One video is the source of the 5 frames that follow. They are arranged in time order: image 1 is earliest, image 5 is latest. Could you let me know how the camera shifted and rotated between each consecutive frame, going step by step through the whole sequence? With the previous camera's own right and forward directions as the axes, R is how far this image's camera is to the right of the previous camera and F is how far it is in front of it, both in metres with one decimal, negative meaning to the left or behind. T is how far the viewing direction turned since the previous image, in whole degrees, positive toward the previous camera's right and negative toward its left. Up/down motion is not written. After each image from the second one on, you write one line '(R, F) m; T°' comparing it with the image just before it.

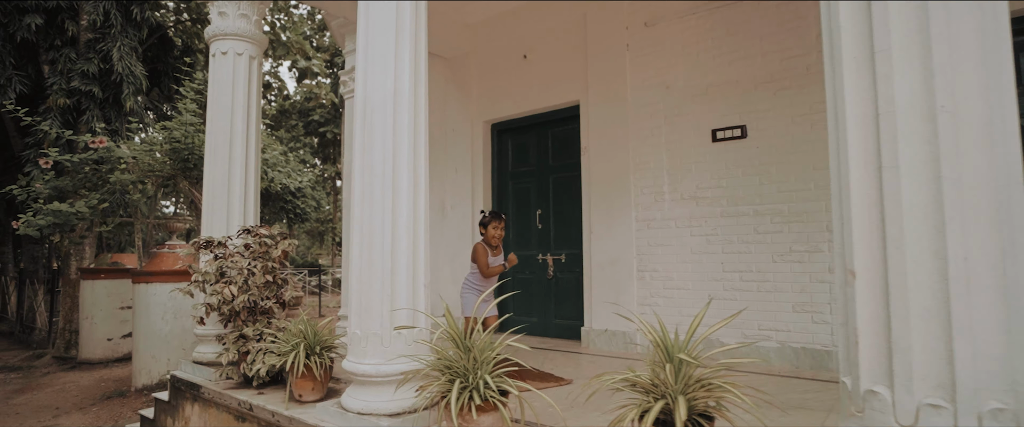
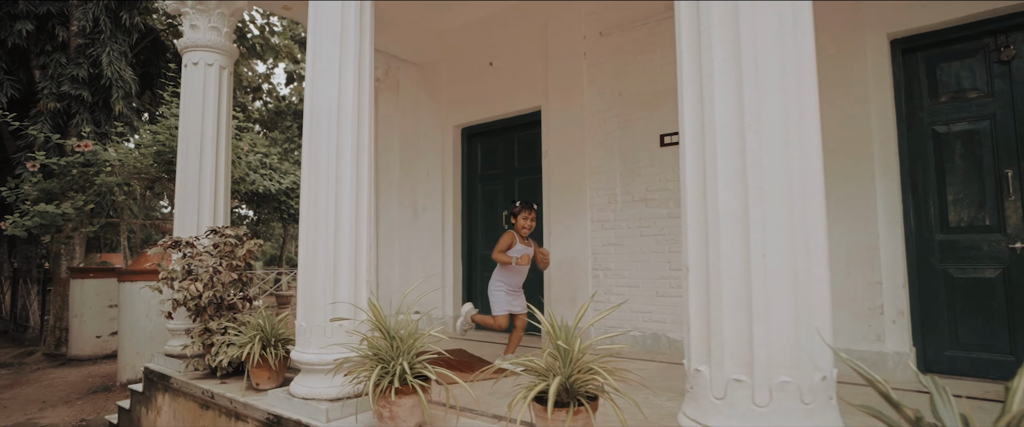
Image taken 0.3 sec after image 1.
(+0.4, -0.2) m; 0°
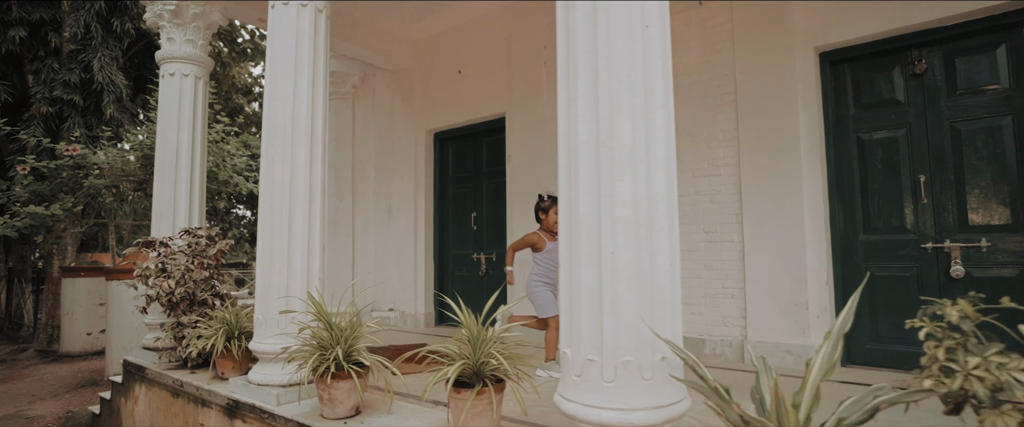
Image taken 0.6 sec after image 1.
(+0.4, -0.3) m; 0°
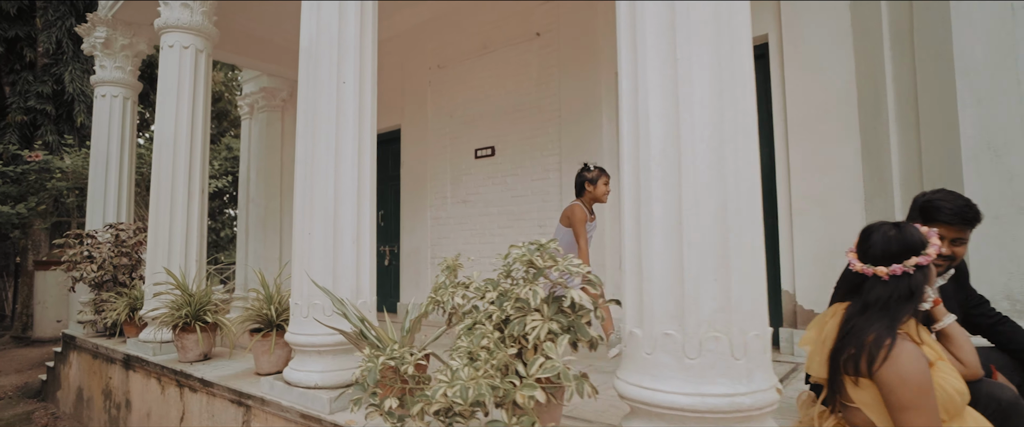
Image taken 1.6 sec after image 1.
(+1.4, -1.0) m; 0°
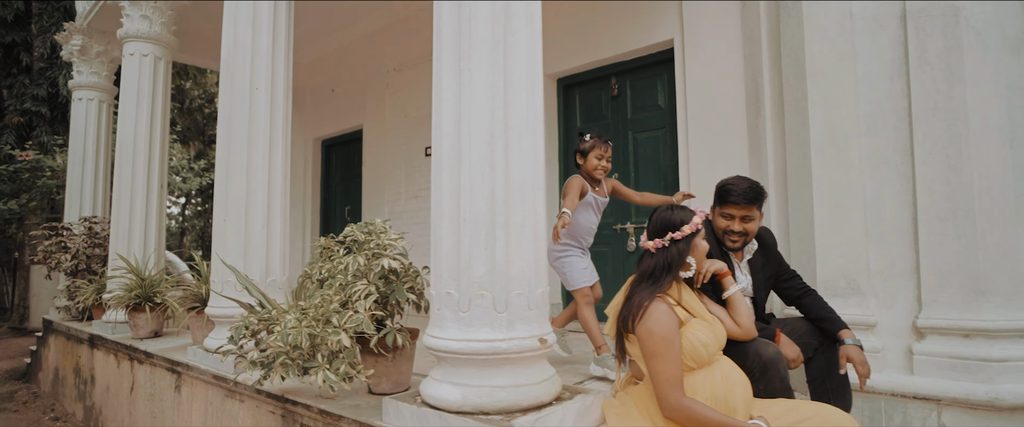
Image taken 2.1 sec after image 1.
(+0.7, -0.4) m; -1°
